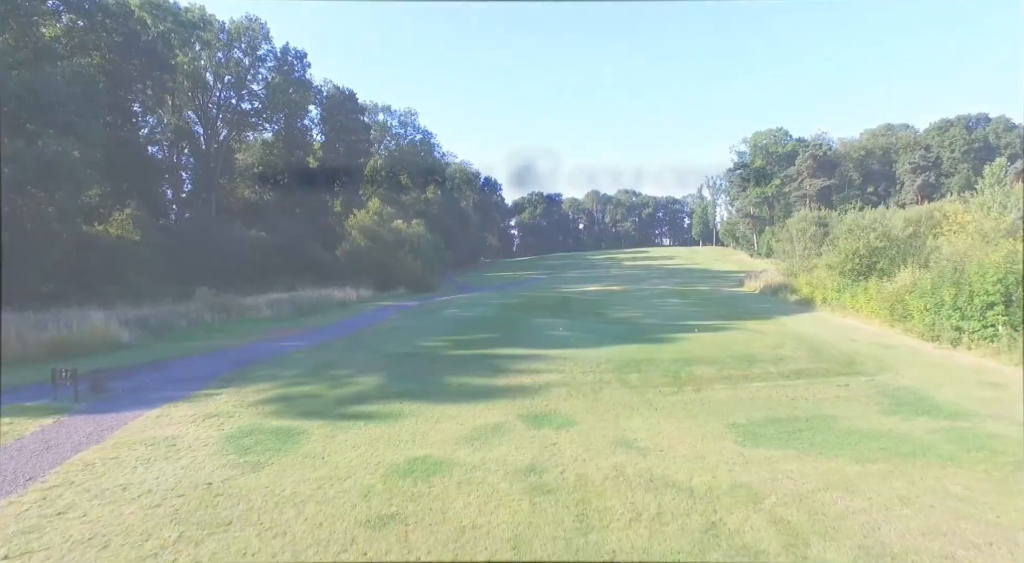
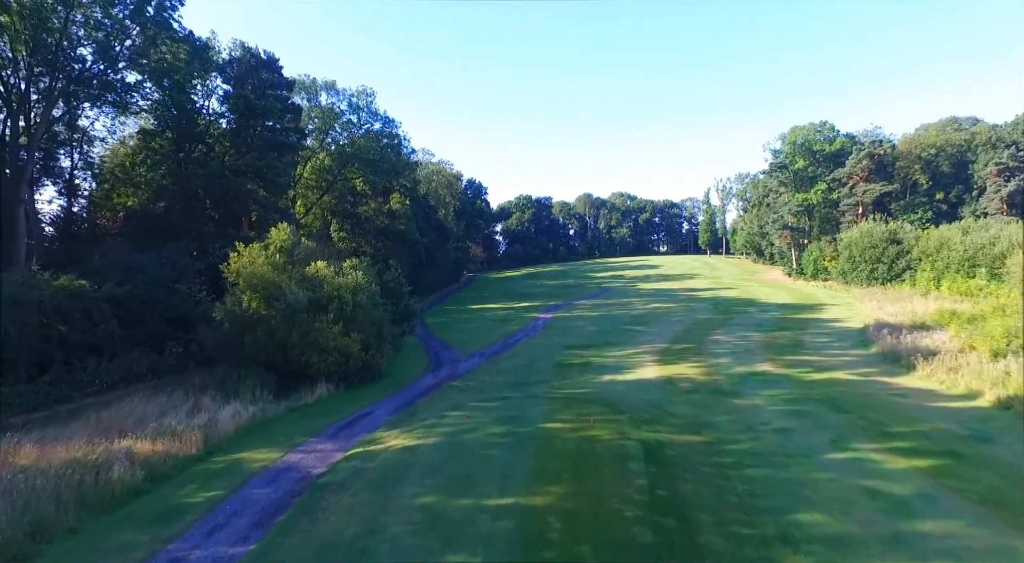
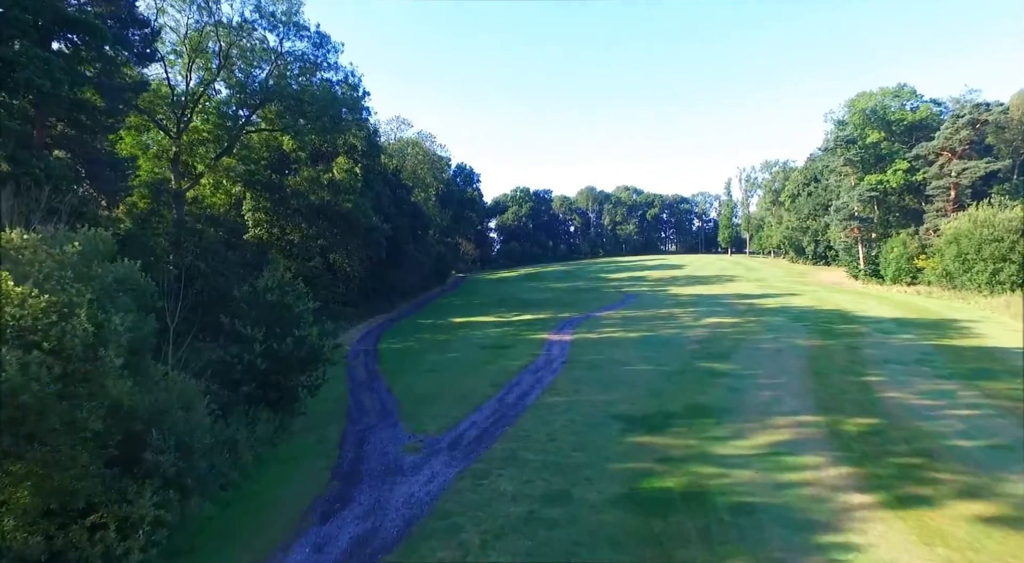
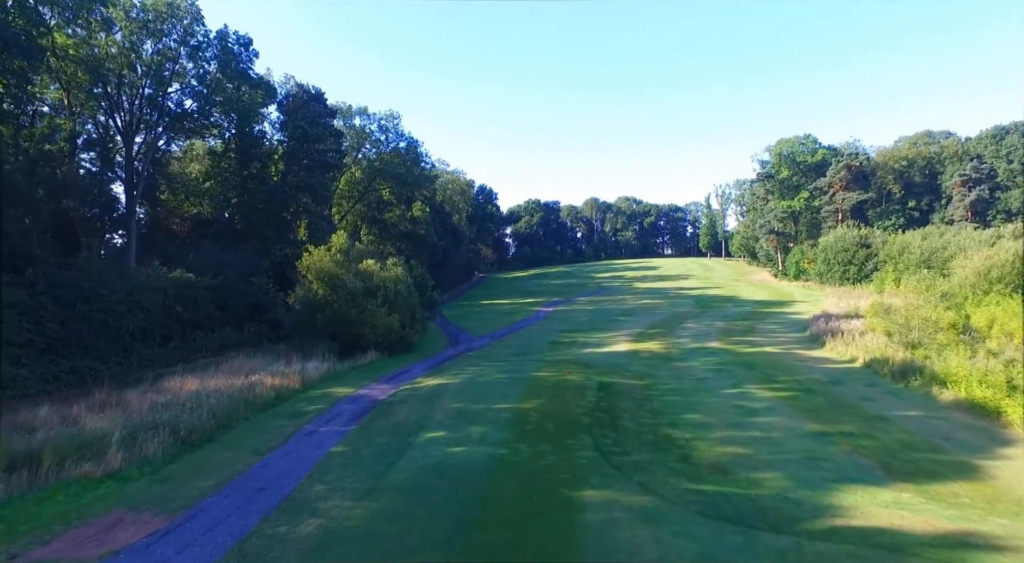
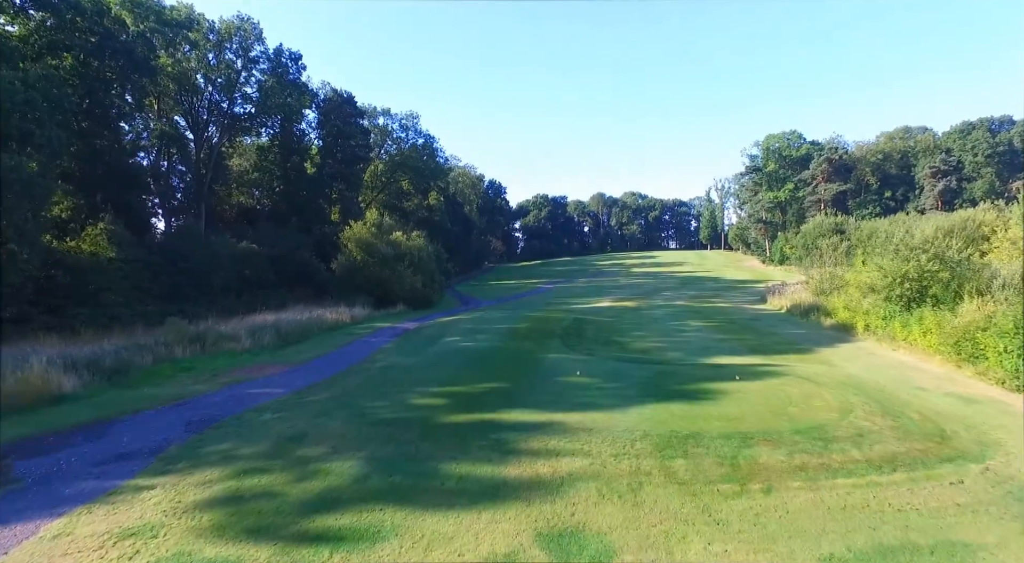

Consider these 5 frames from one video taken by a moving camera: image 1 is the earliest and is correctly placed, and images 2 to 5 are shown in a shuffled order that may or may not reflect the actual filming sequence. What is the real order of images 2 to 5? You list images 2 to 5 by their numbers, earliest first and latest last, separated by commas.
5, 4, 2, 3
